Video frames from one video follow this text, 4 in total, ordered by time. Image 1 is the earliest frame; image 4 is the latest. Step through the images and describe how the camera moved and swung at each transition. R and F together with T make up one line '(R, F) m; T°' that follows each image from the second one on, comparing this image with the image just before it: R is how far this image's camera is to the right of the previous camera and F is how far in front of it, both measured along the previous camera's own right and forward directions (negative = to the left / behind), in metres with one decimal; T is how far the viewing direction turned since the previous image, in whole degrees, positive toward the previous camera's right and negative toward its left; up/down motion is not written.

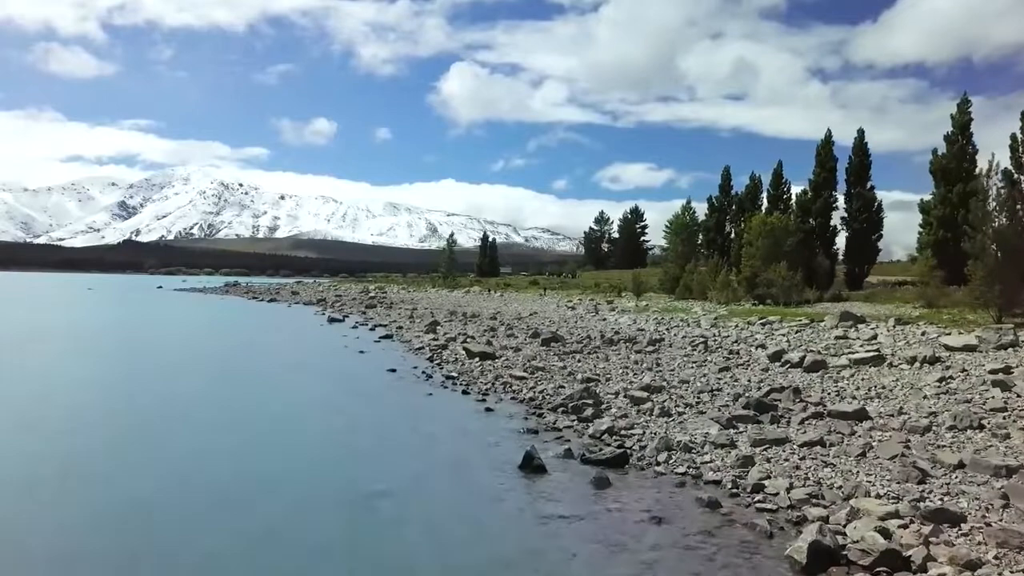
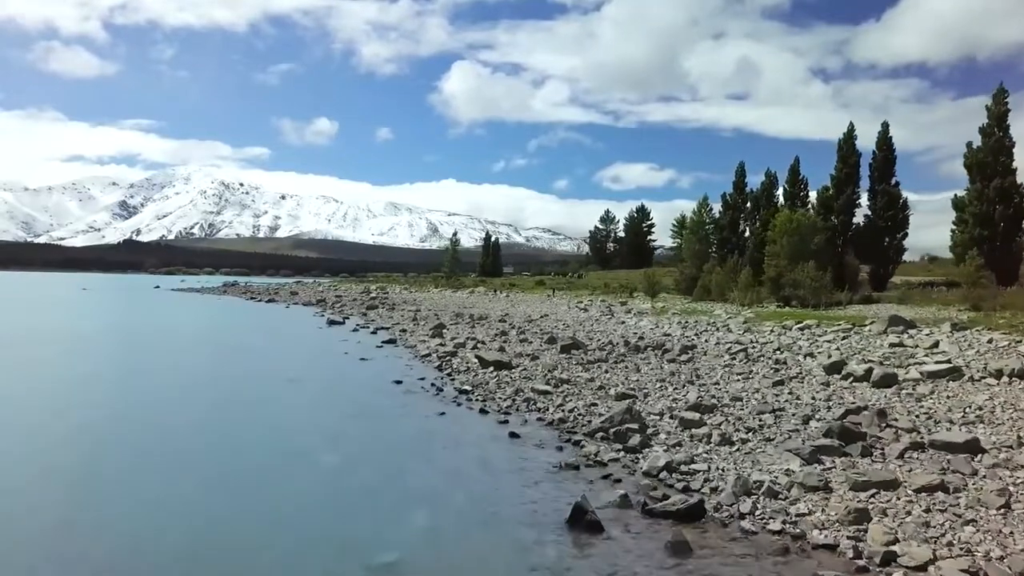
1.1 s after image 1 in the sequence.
(-0.6, +2.6) m; 0°
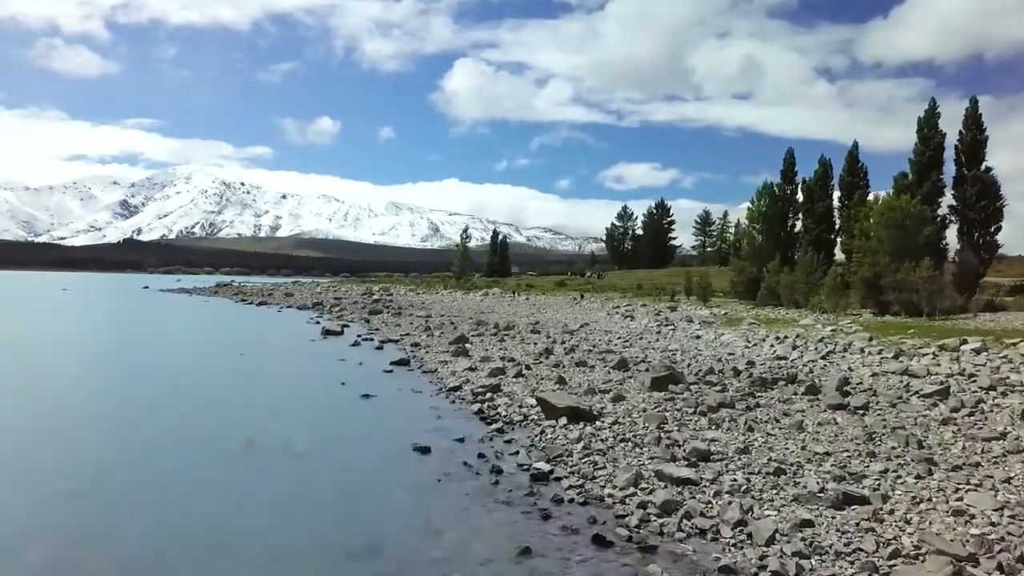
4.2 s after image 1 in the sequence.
(-1.7, +8.0) m; 0°
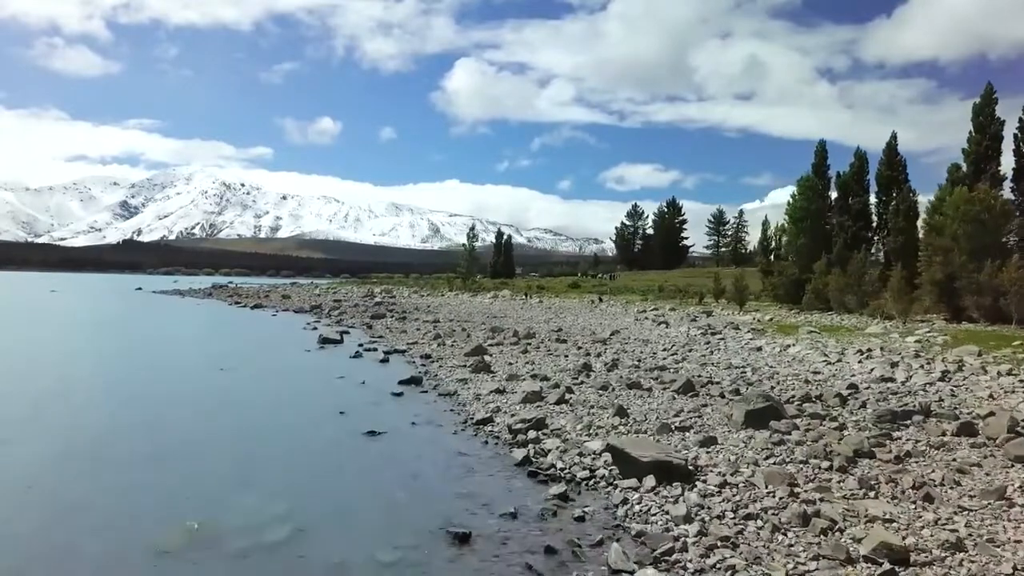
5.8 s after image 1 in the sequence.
(-1.0, +4.3) m; 0°
